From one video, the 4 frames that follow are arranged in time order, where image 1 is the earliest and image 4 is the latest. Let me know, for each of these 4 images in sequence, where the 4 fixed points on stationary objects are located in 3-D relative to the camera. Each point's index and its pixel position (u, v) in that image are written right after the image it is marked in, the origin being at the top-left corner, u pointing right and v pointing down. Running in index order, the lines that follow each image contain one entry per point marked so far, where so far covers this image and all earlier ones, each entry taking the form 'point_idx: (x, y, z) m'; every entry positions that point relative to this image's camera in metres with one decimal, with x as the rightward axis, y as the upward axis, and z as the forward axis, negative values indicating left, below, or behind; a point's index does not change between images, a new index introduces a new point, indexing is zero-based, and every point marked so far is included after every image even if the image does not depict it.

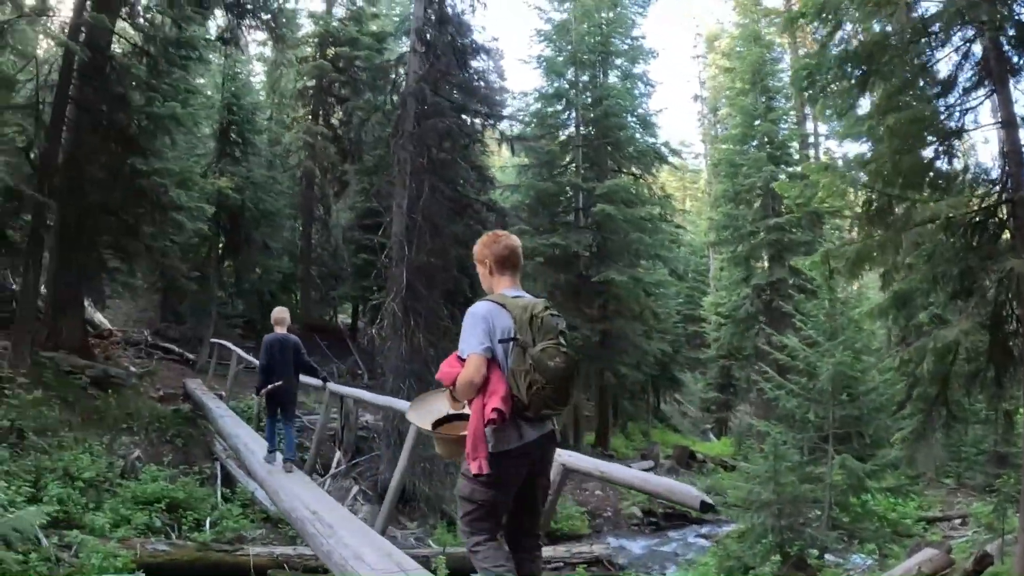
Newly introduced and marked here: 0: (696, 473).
0: (+4.7, -4.5, +17.4) m
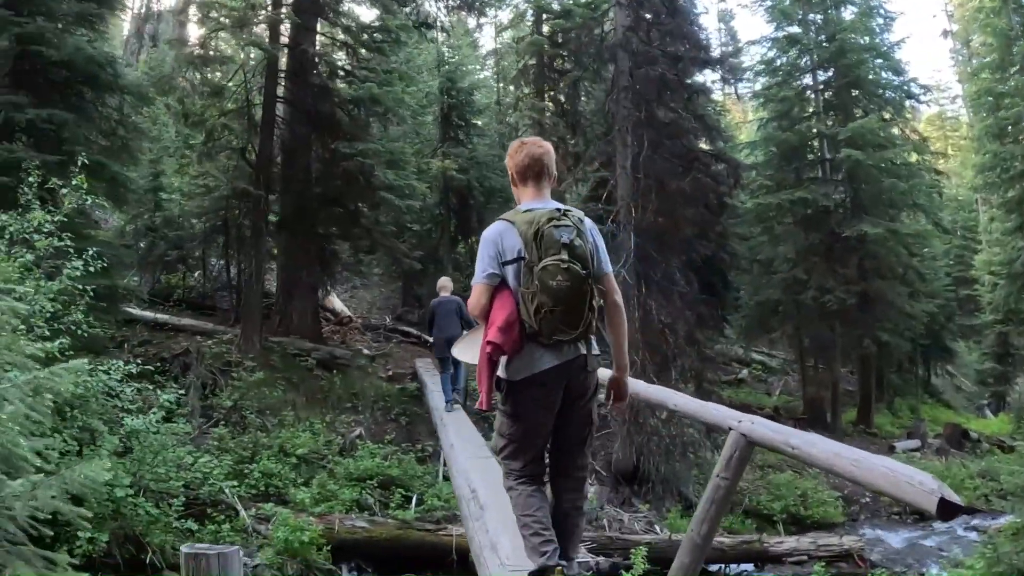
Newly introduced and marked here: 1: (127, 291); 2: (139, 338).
0: (+9.5, -3.4, +14.7) m
1: (-4.2, 0.0, +7.8) m
2: (-4.8, -0.7, +9.1) m
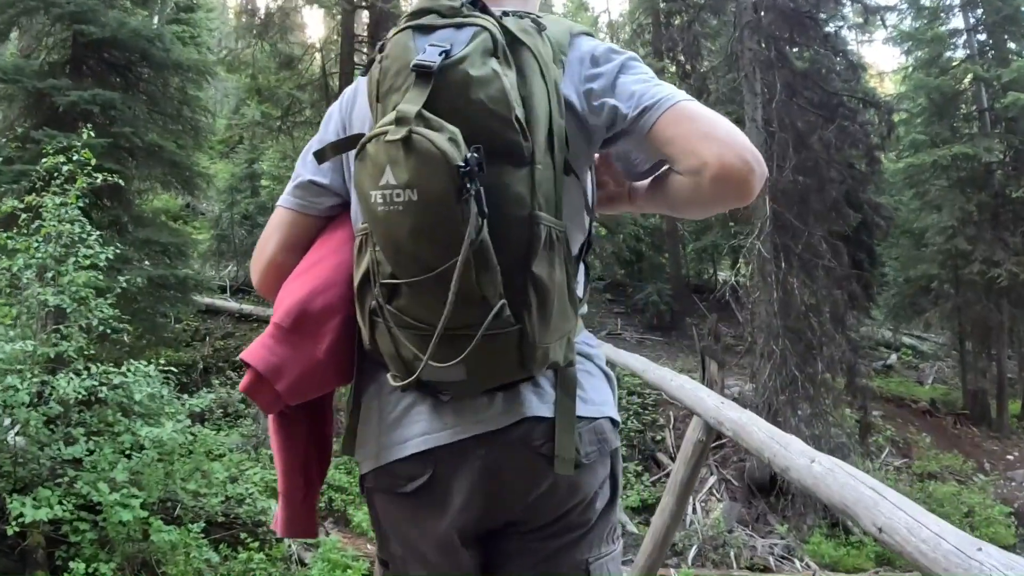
0: (+11.5, -2.9, +11.9) m
1: (-3.2, +0.1, +7.3) m
2: (-3.6, -0.5, +8.7) m
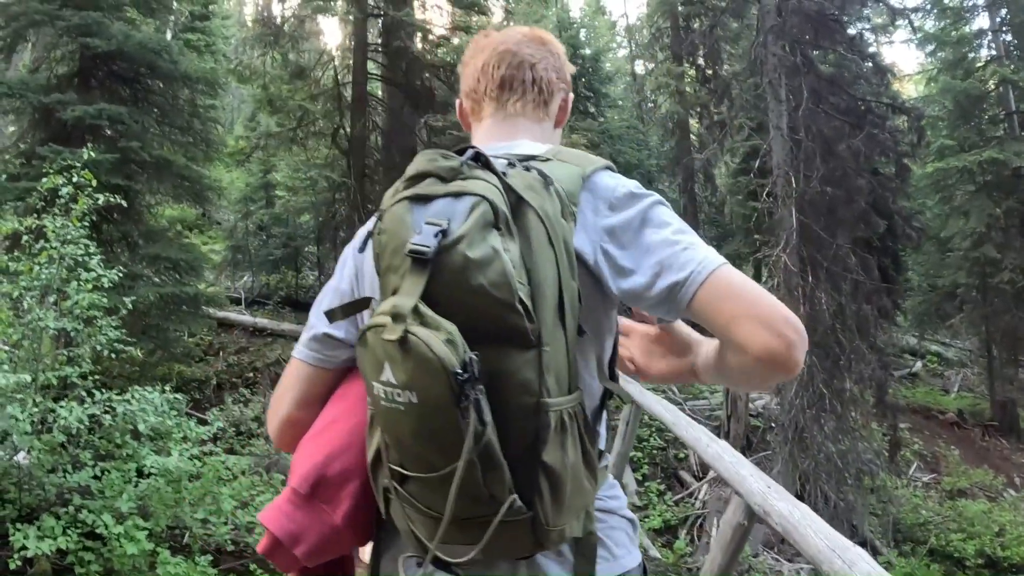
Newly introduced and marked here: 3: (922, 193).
0: (+11.8, -3.0, +11.5) m
1: (-3.0, -0.1, +7.2) m
2: (-3.4, -0.7, +8.6) m
3: (+7.8, +1.8, +13.6) m
